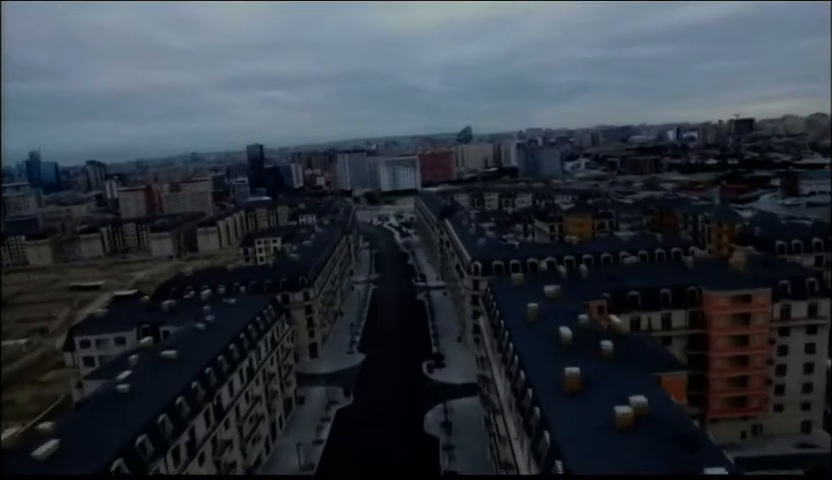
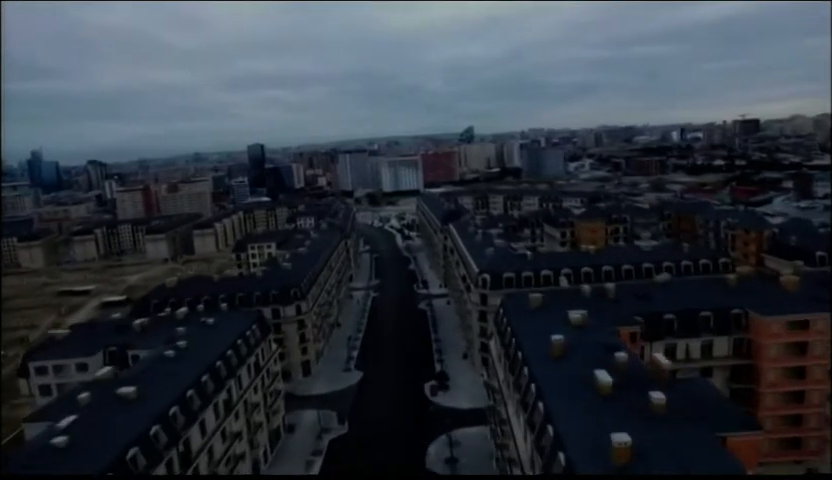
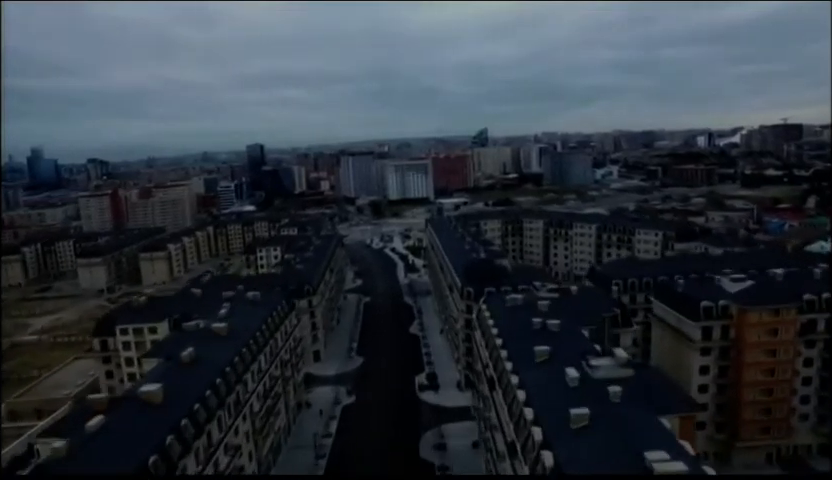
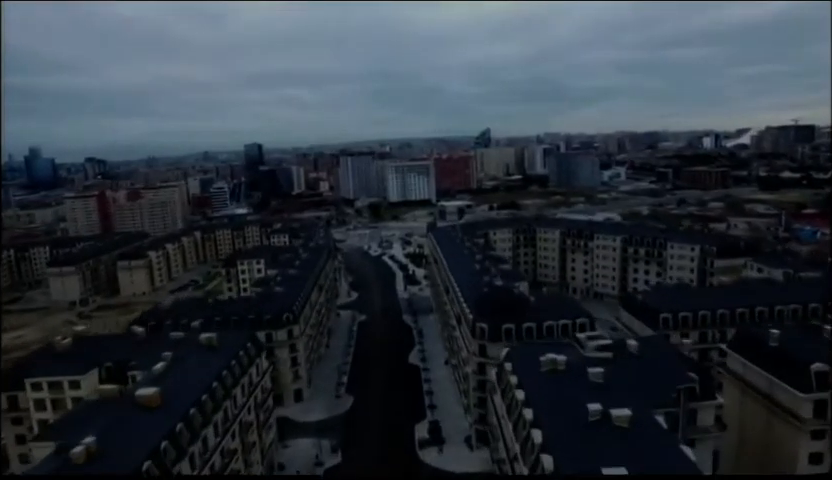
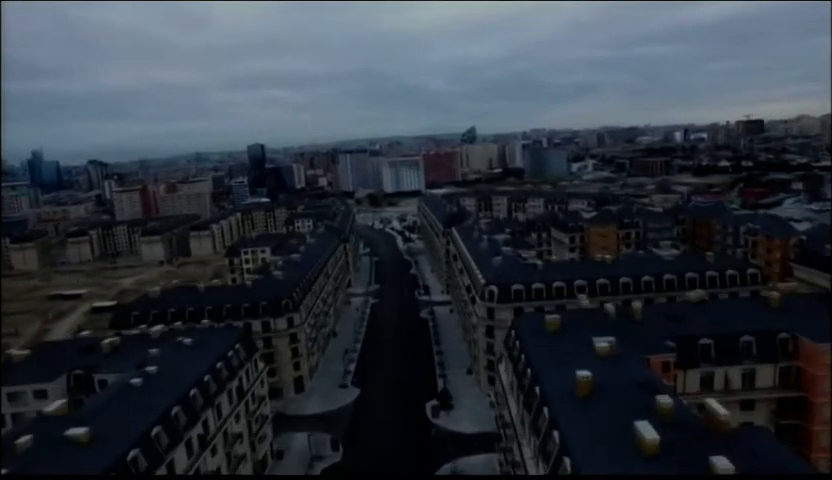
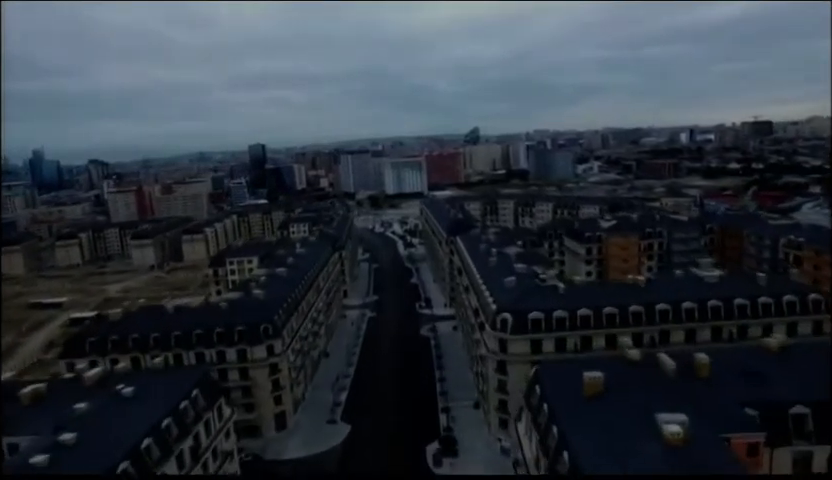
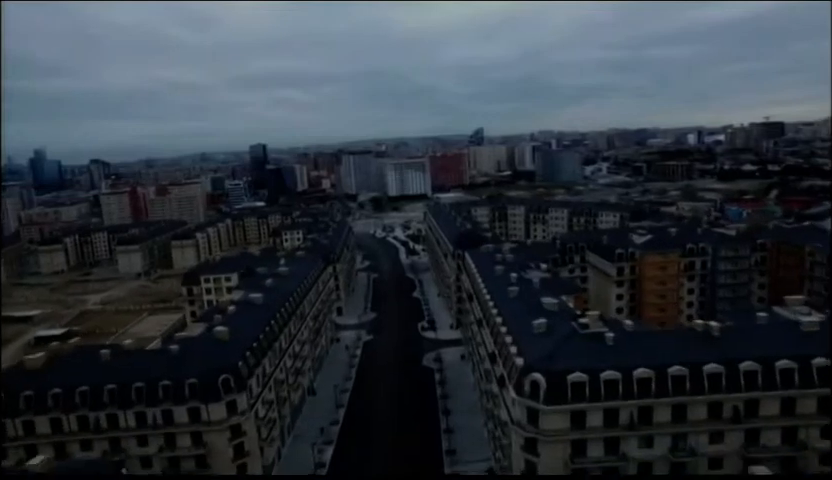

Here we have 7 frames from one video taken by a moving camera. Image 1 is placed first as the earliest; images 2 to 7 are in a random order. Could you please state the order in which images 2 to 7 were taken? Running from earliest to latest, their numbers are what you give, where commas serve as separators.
2, 5, 6, 7, 3, 4
